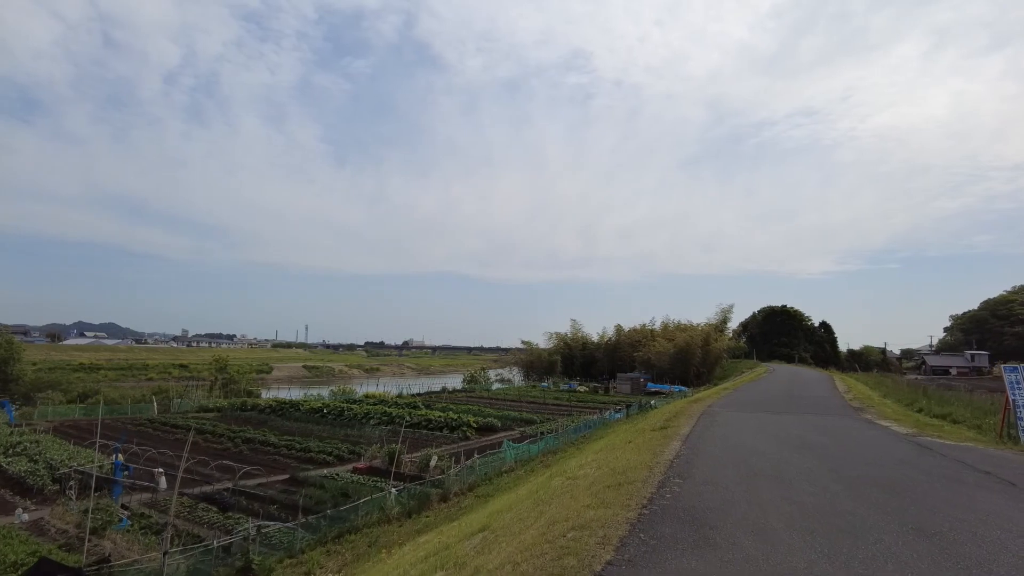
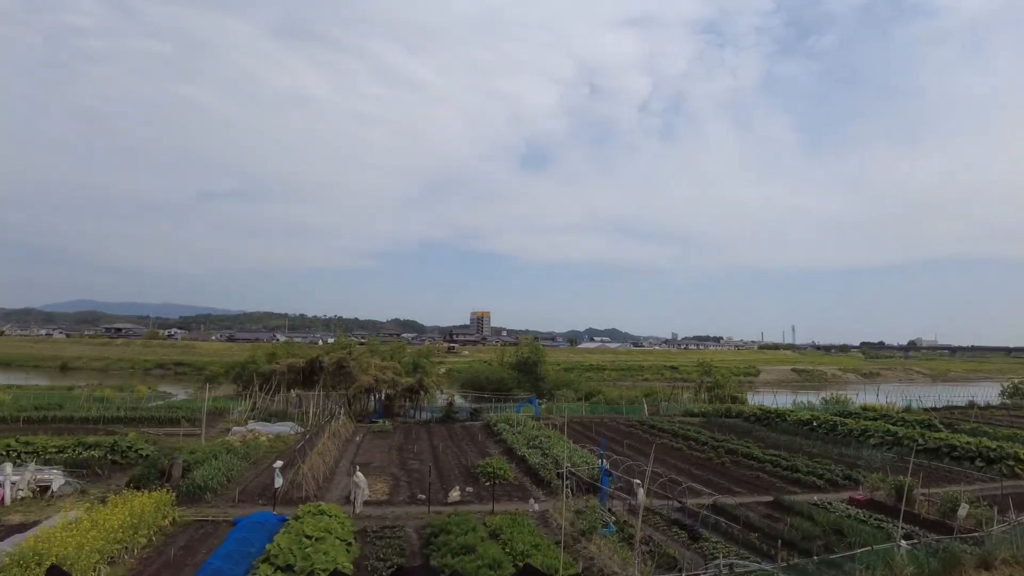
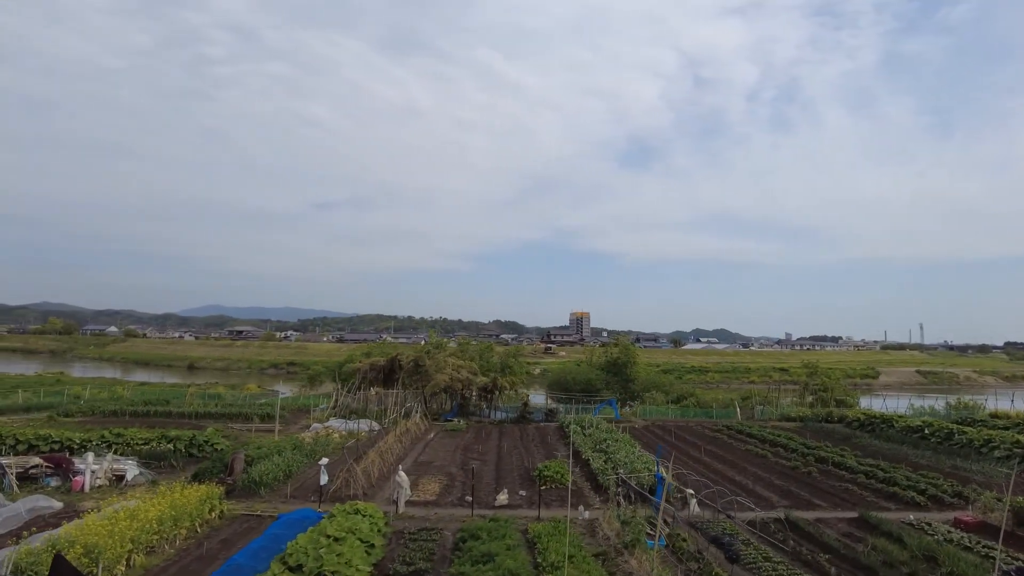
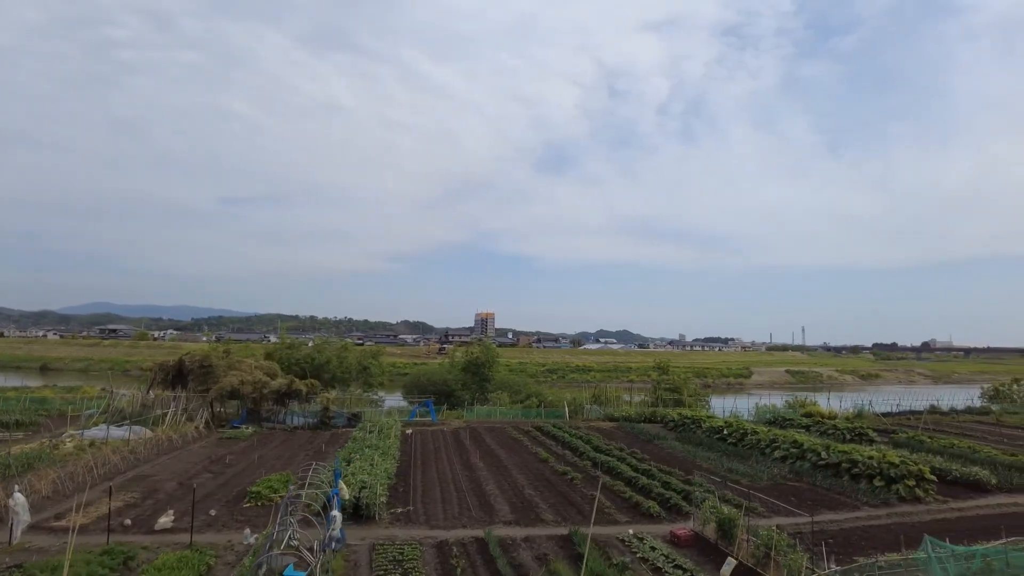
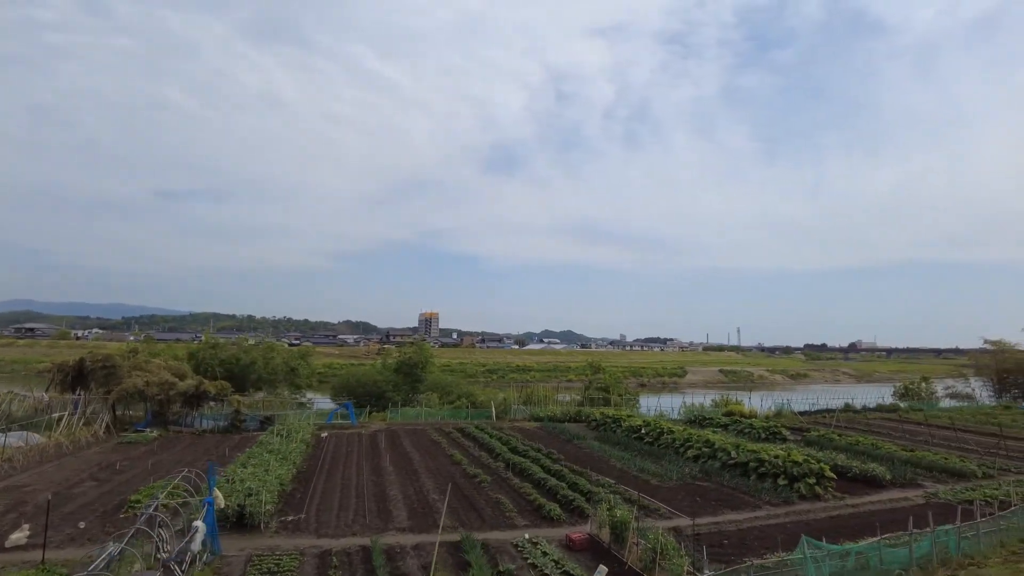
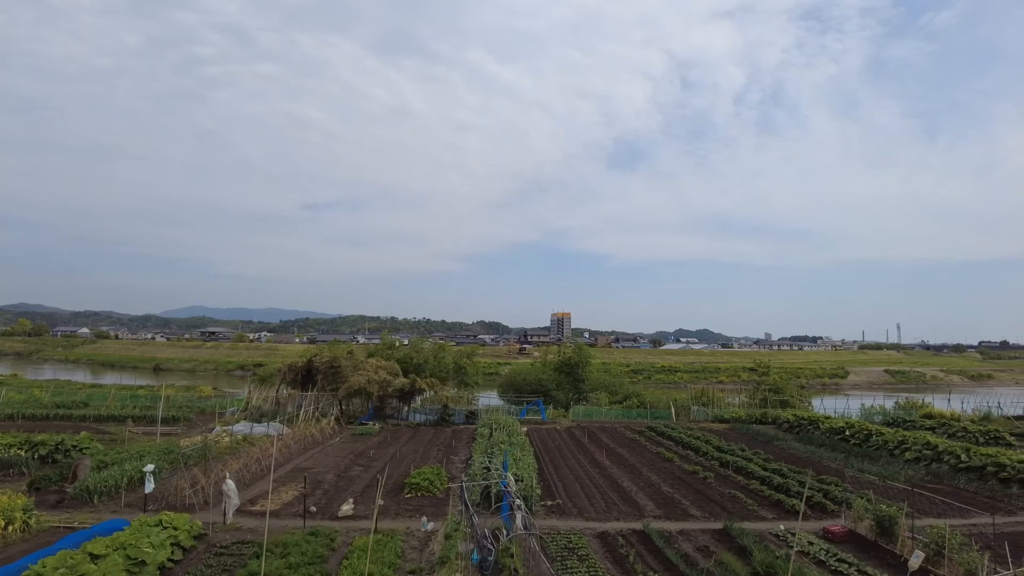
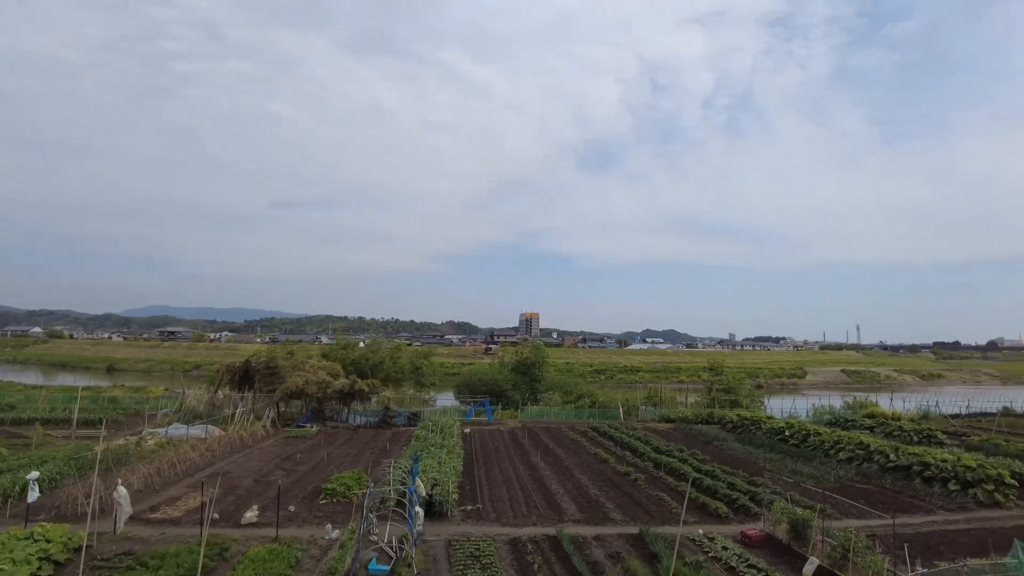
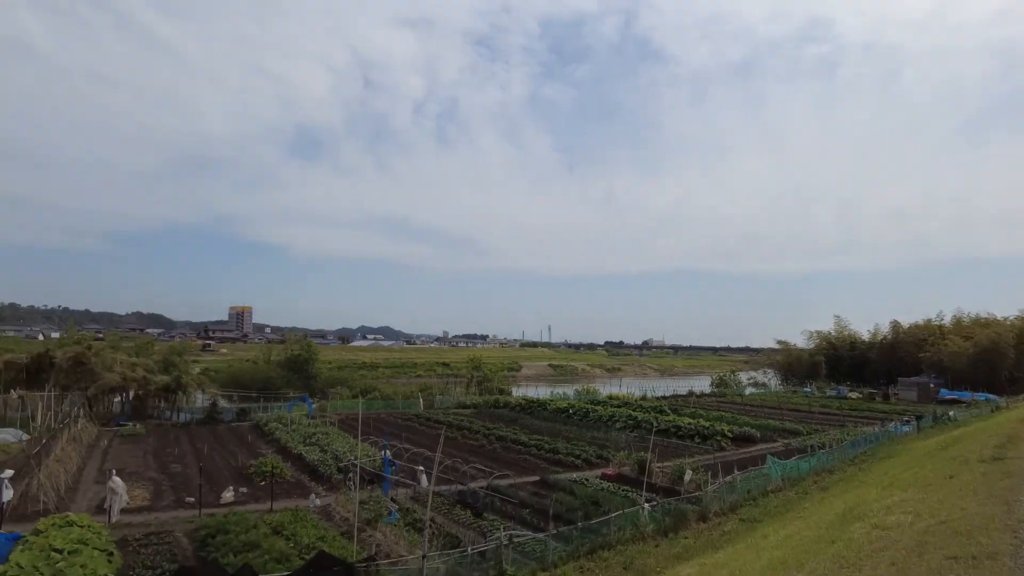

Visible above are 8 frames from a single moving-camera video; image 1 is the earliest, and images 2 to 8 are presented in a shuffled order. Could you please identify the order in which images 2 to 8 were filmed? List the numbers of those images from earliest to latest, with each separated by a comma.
8, 2, 3, 6, 7, 4, 5
